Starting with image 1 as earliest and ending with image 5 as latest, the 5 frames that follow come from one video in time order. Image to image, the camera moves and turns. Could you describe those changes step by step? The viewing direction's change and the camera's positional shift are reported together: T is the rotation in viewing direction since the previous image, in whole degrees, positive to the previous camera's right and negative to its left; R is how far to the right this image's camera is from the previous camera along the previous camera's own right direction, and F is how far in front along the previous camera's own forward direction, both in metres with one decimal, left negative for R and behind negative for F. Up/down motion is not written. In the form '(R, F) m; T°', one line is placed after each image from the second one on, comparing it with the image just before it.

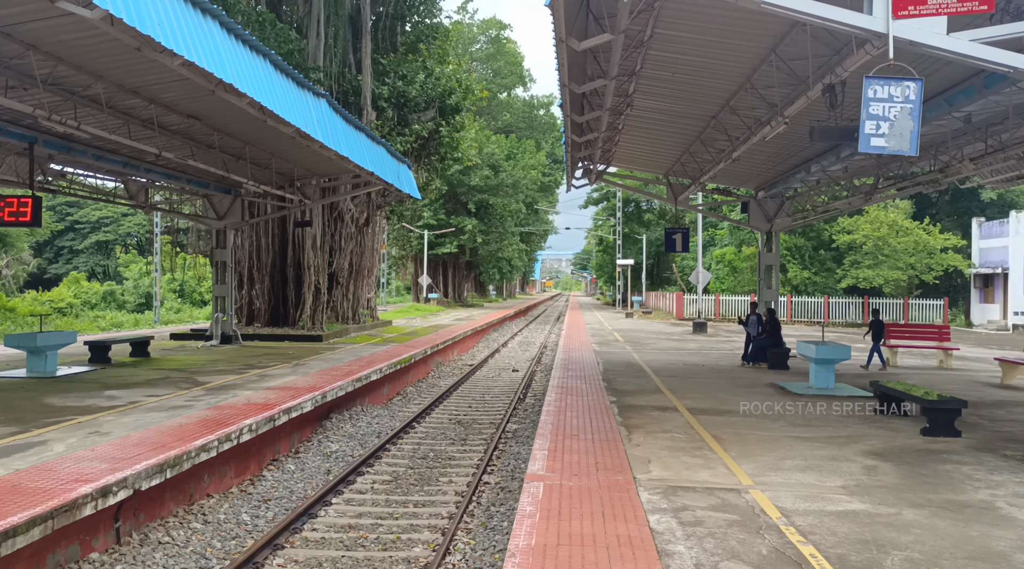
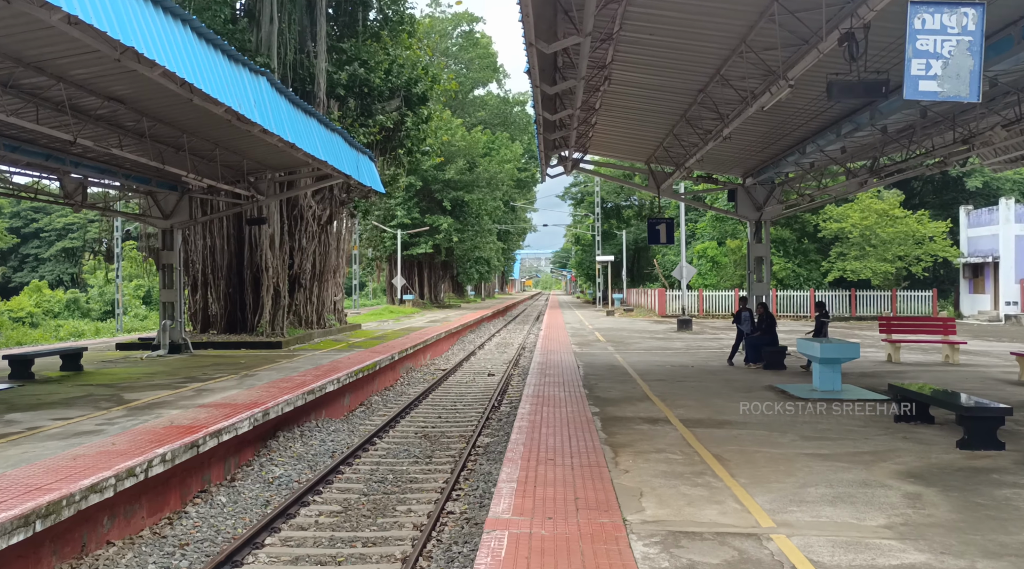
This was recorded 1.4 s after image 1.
(+0.2, +1.5) m; +1°
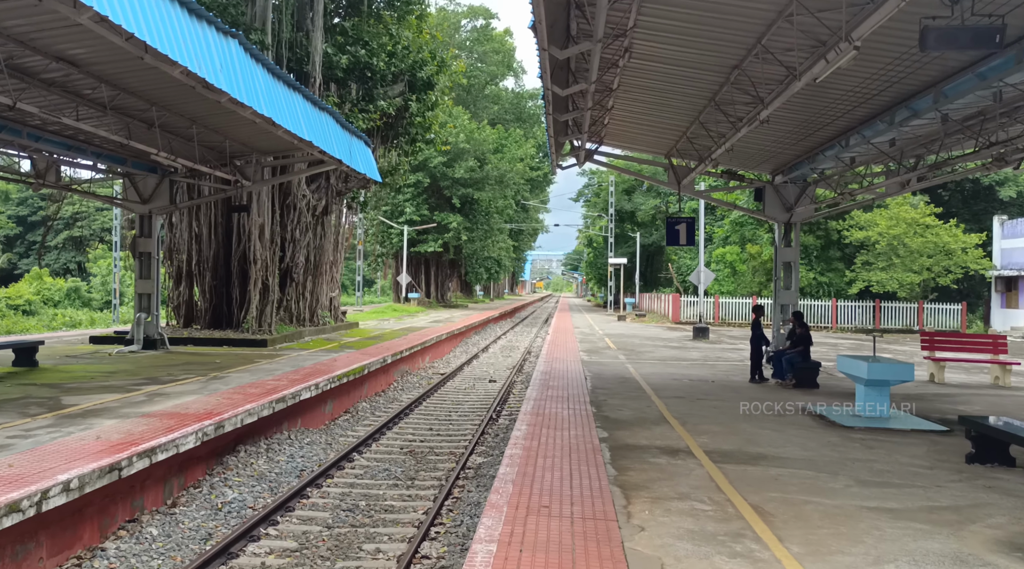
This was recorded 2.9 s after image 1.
(+0.1, +1.6) m; -1°
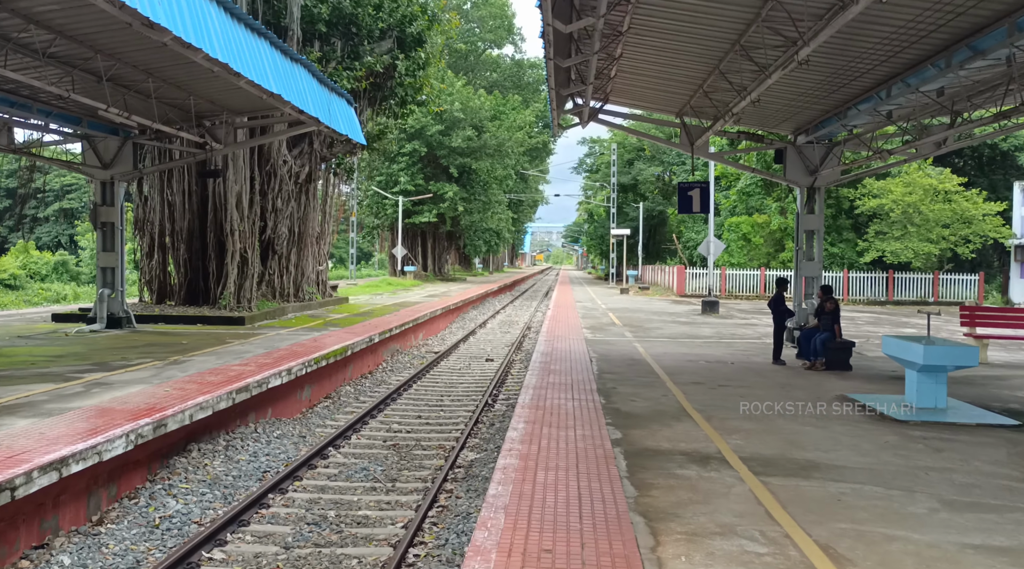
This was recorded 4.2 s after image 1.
(+0.1, +1.5) m; 0°
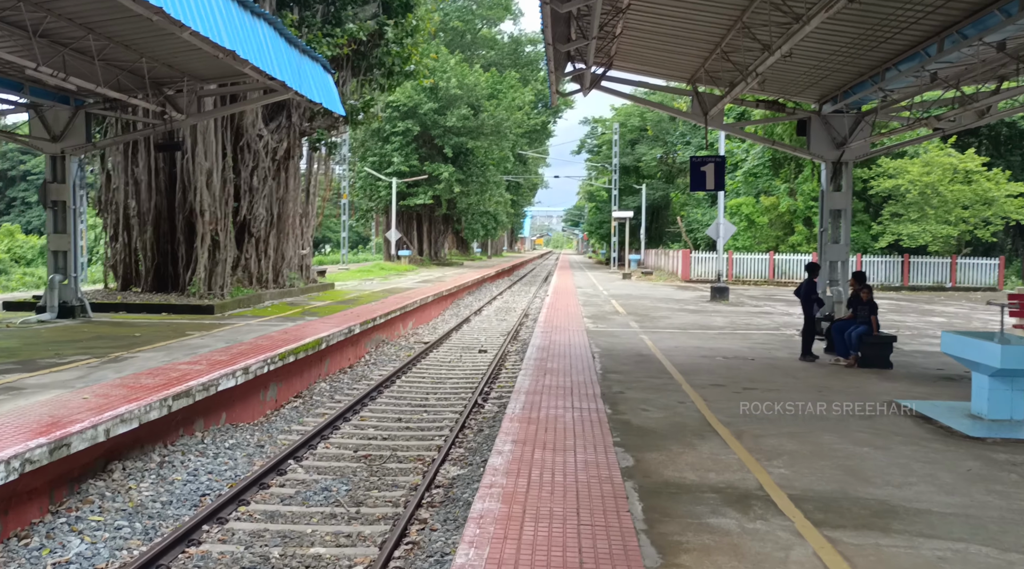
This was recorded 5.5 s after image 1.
(+0.1, +1.6) m; 0°
